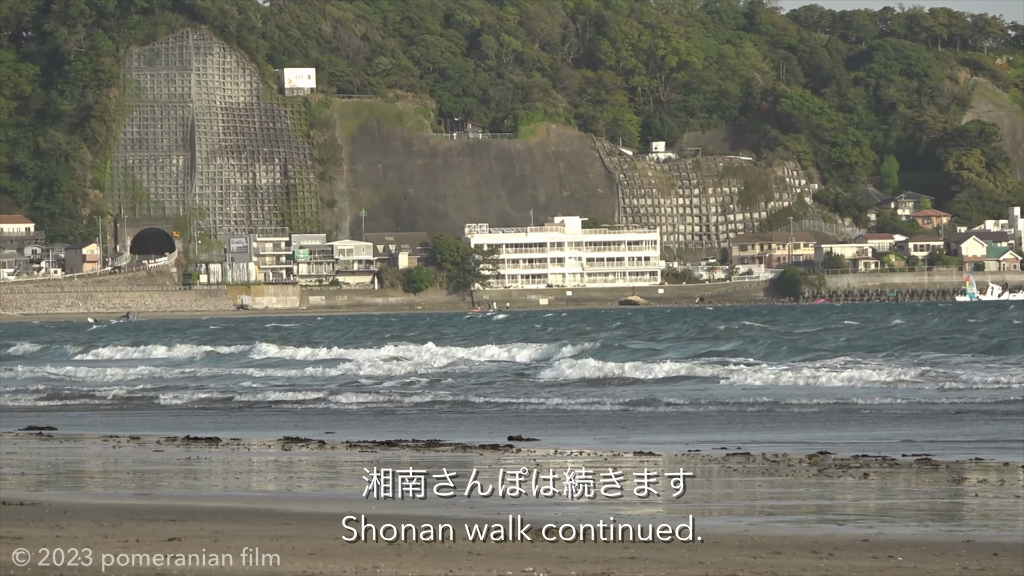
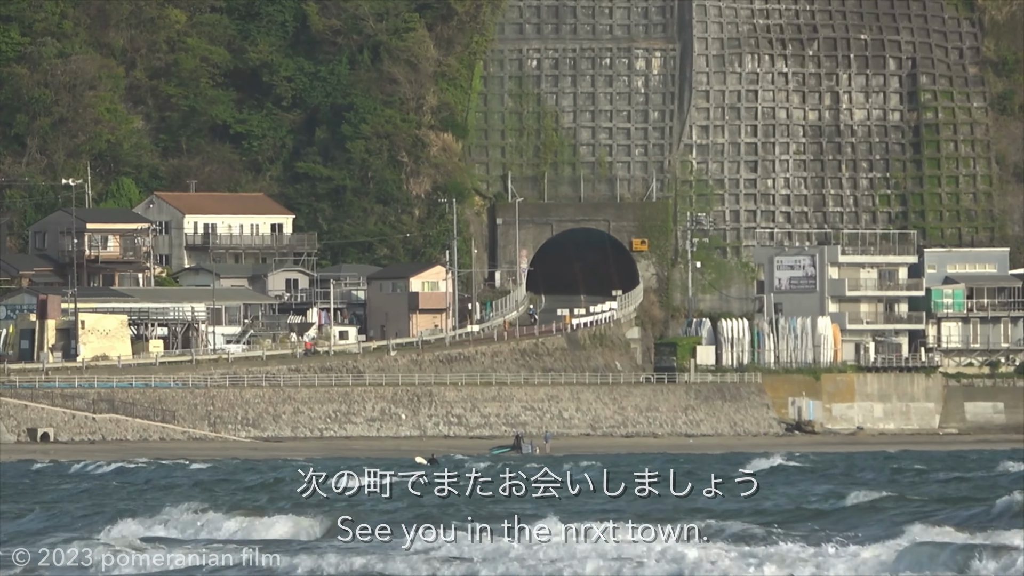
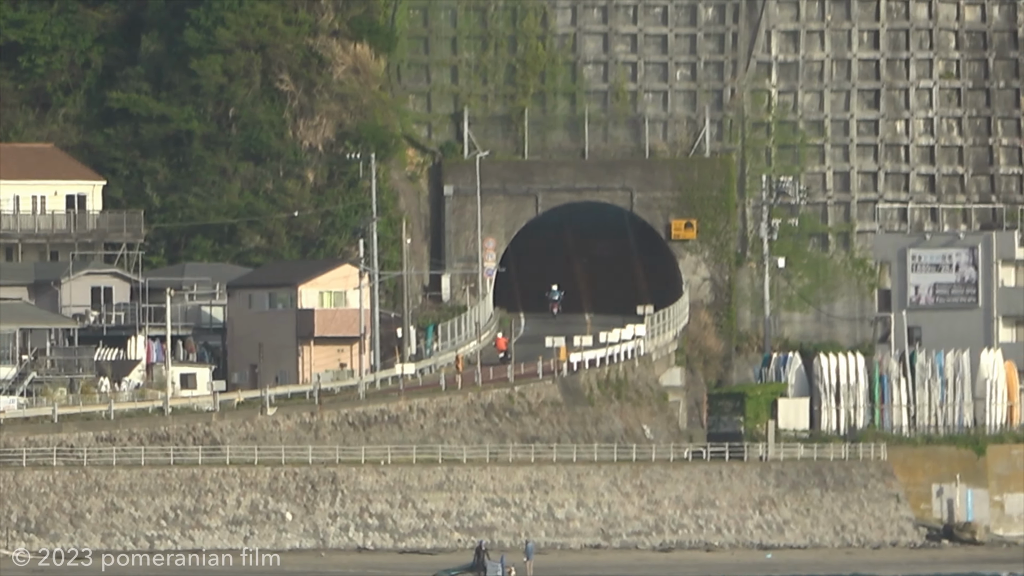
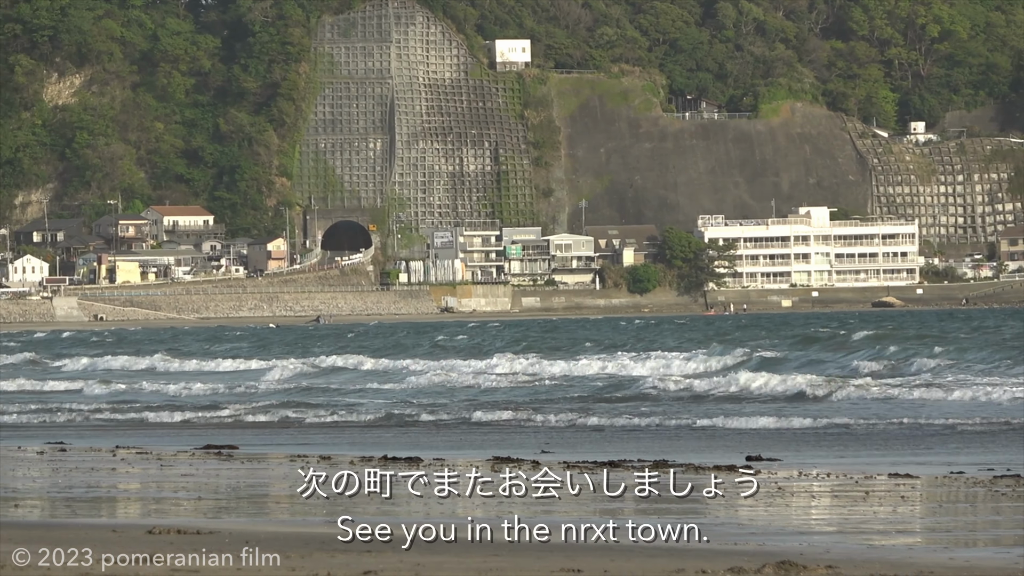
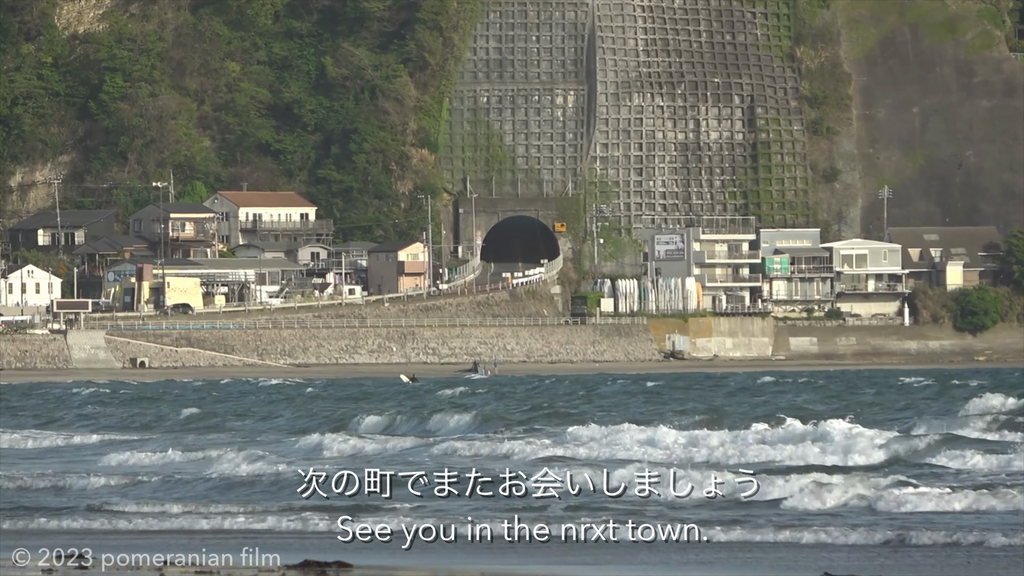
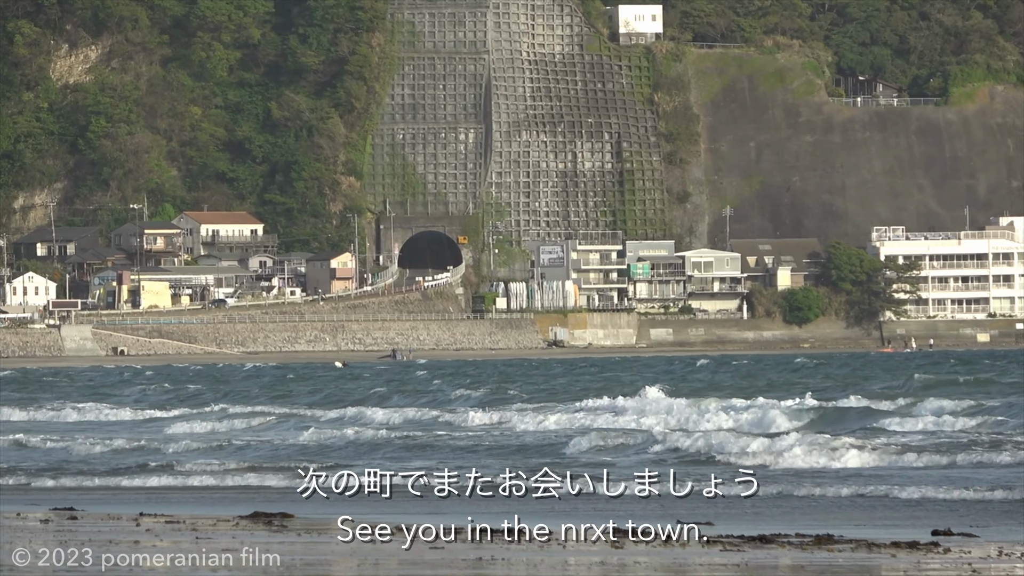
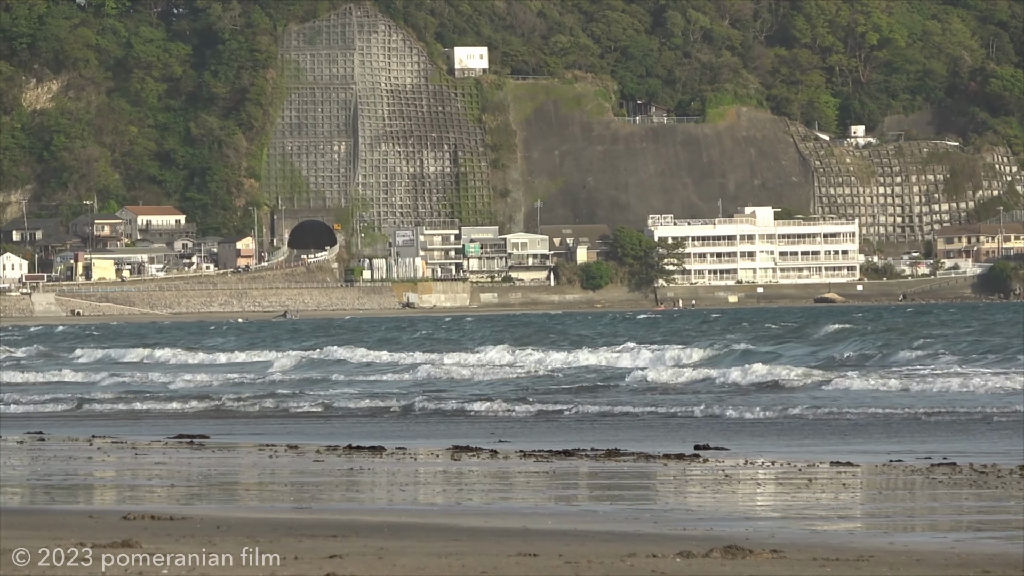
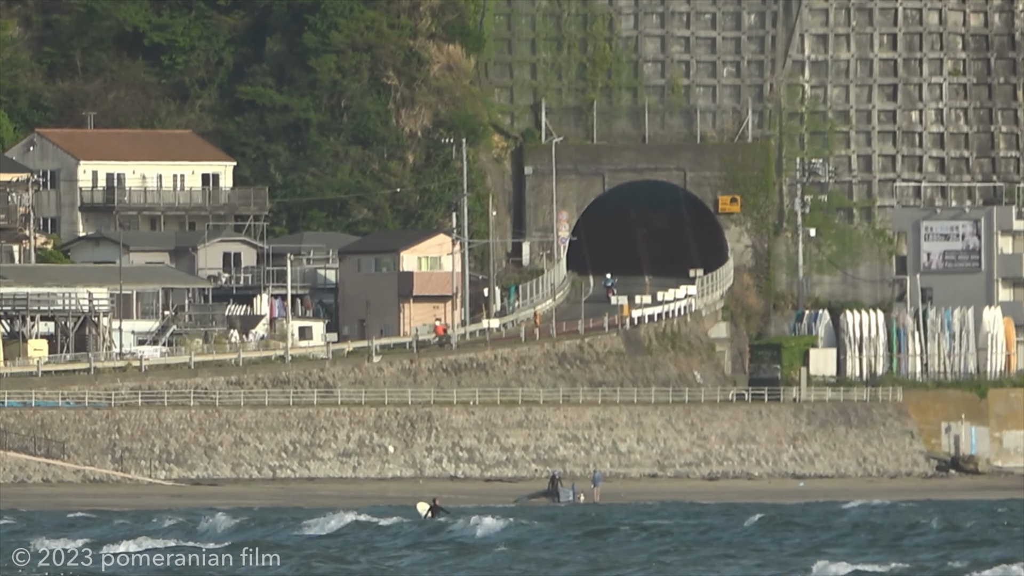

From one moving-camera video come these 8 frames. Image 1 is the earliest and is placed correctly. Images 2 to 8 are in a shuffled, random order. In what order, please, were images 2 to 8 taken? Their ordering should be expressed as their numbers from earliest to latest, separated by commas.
7, 4, 6, 5, 2, 8, 3
